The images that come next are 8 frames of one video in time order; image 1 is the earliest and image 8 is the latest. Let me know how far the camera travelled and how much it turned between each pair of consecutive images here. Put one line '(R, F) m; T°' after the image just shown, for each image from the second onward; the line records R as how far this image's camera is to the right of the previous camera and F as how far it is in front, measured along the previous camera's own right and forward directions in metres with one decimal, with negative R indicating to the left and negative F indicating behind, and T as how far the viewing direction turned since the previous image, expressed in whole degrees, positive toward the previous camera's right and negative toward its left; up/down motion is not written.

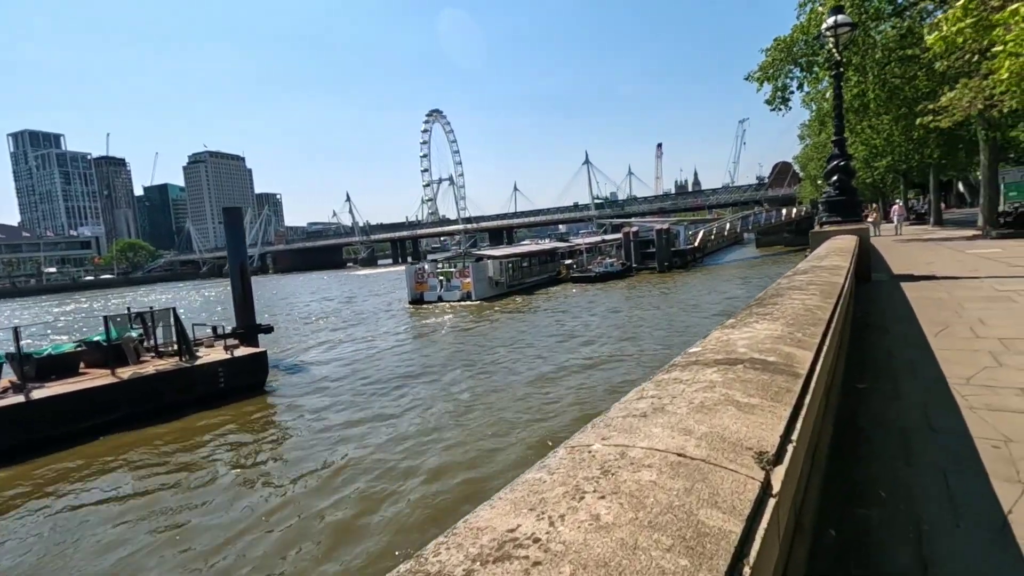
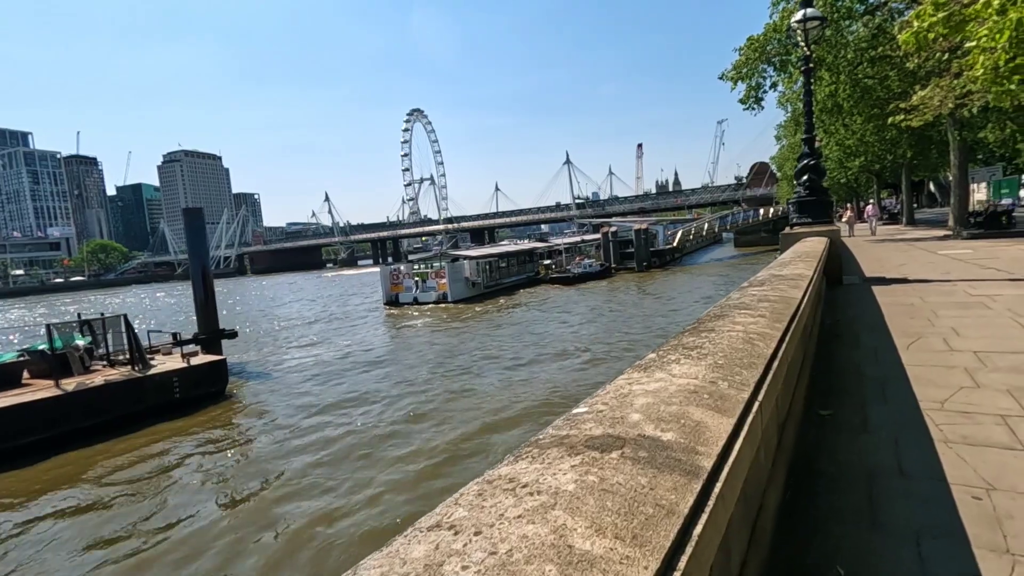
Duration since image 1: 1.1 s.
(+0.4, +0.5) m; +2°
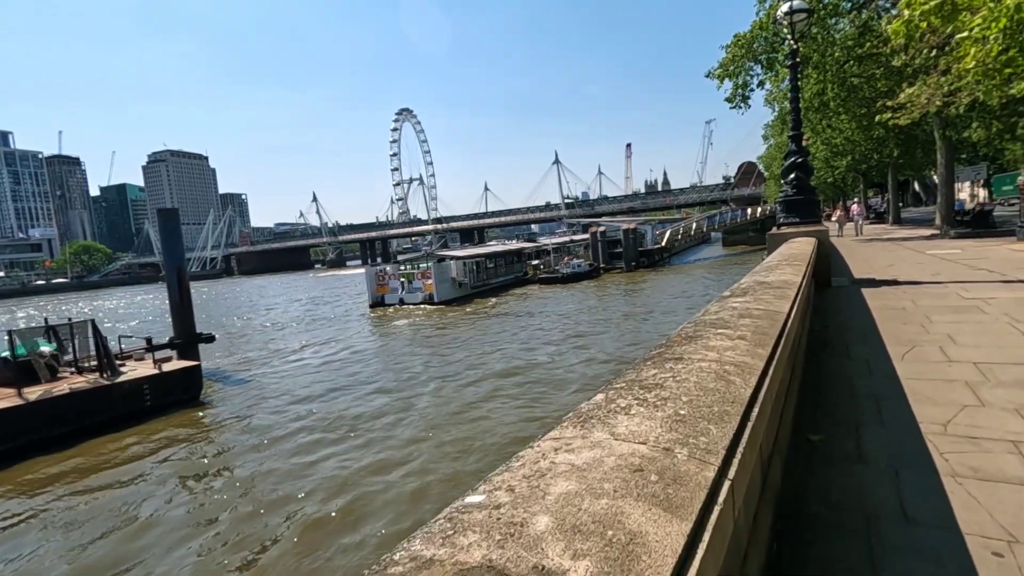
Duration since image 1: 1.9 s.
(+0.2, +0.4) m; +1°
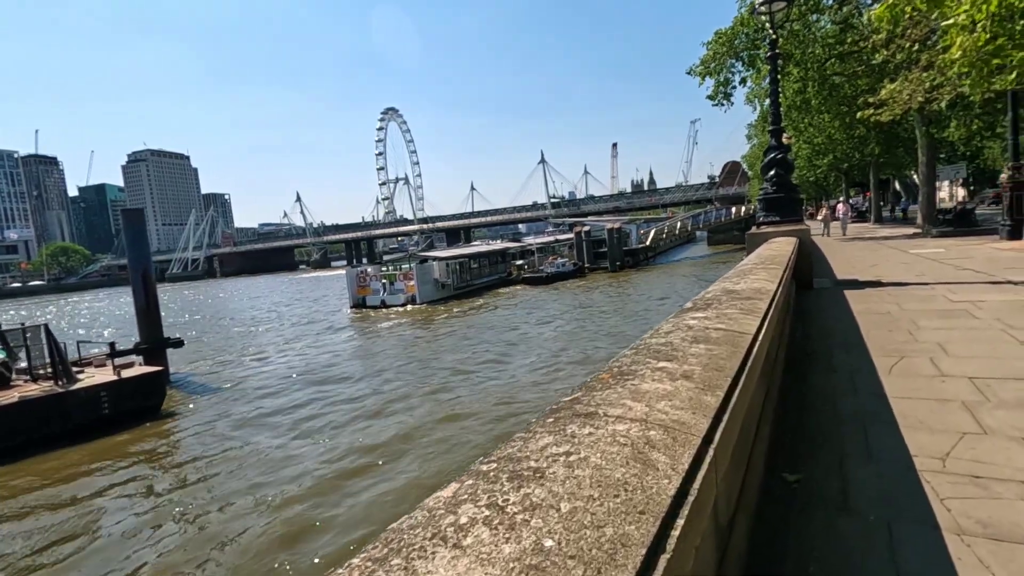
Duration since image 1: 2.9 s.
(+0.3, +0.5) m; +1°
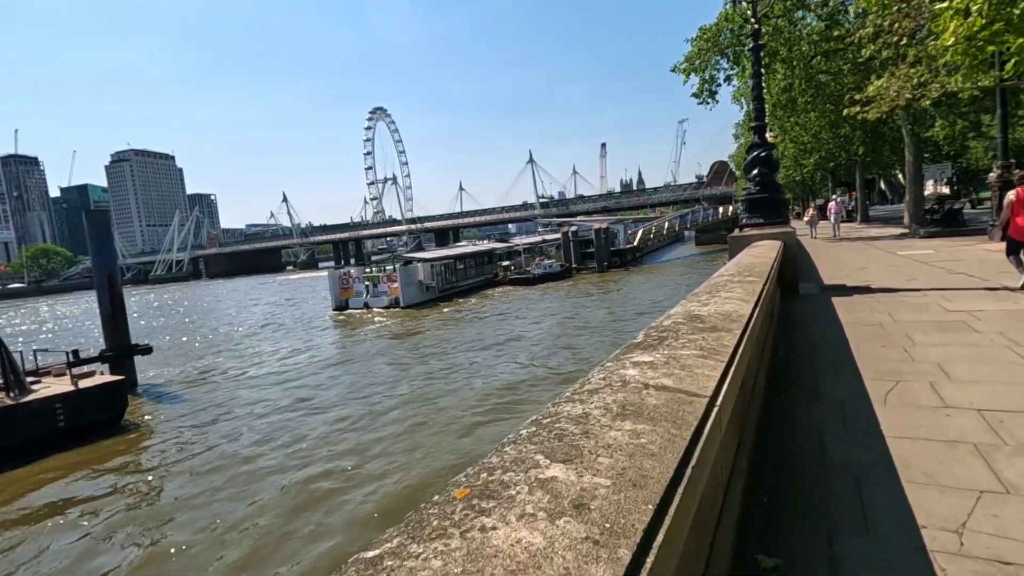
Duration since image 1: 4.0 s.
(+0.3, +0.5) m; +1°
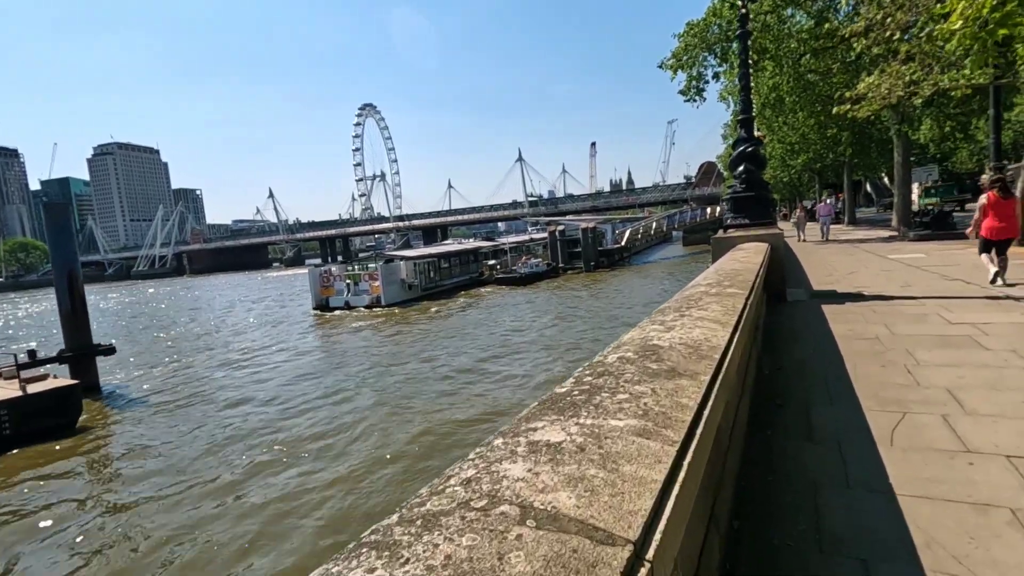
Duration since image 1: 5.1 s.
(+0.3, +0.6) m; +1°
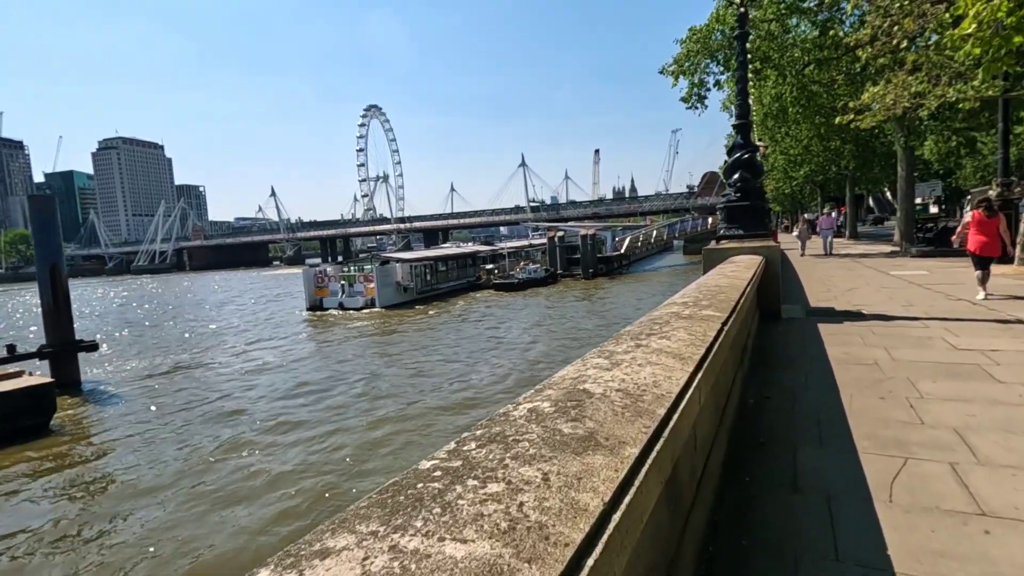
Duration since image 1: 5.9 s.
(+0.3, +0.4) m; 0°
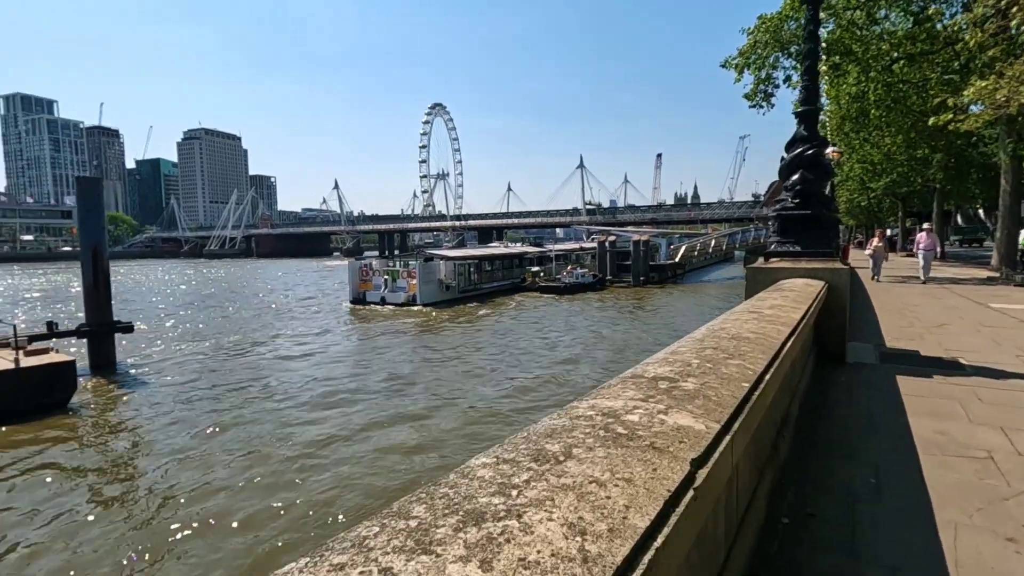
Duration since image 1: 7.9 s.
(+0.6, +1.2) m; -6°
